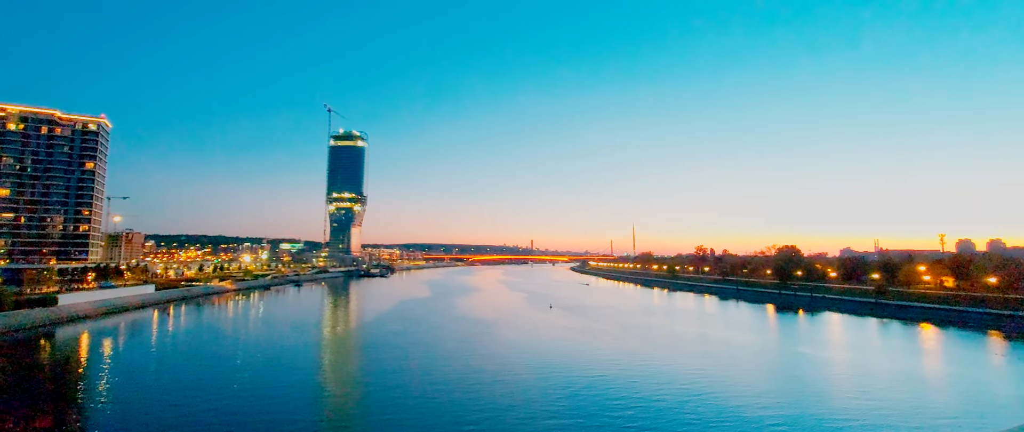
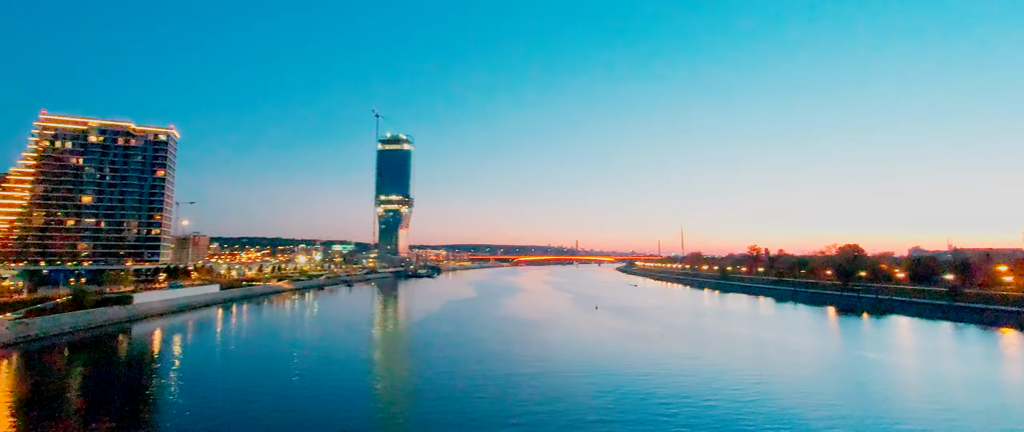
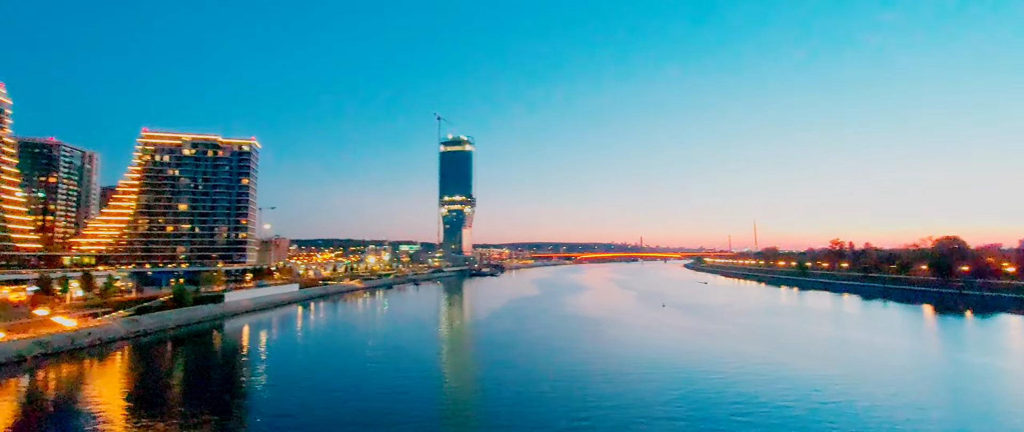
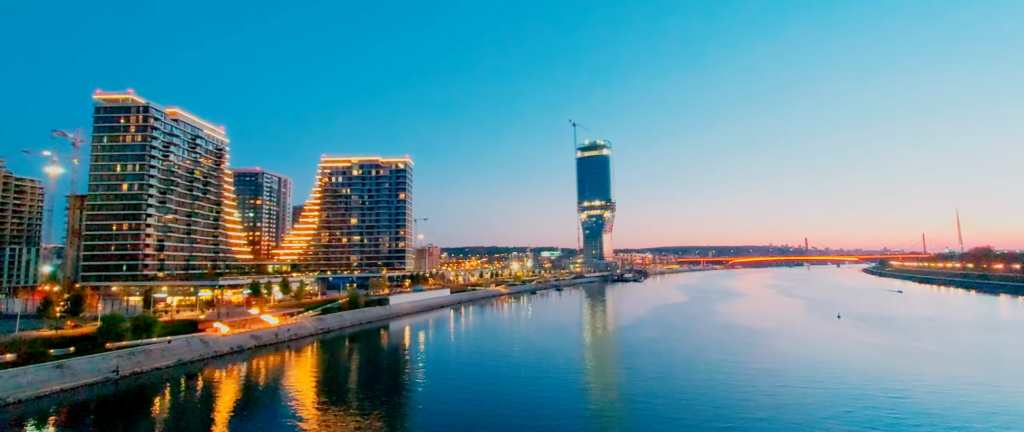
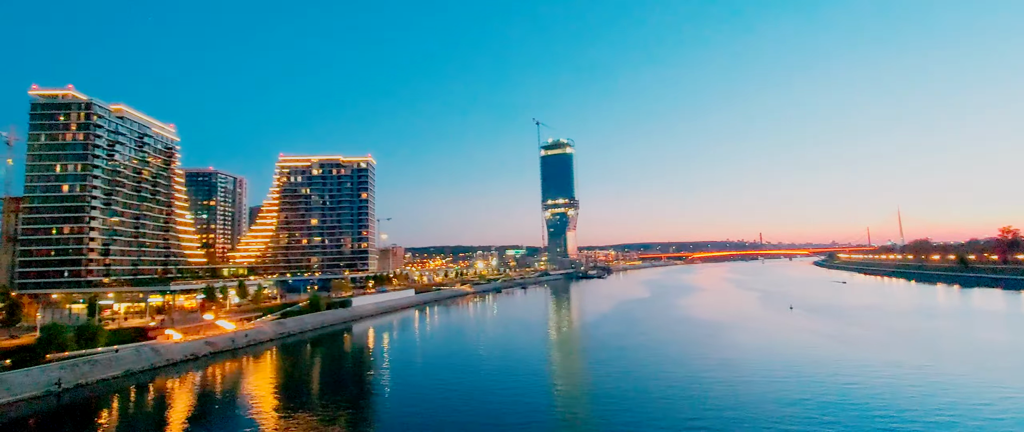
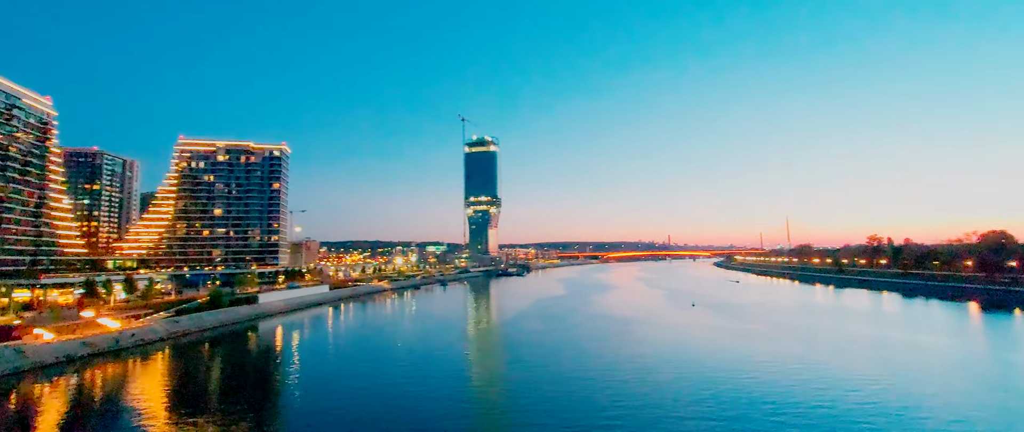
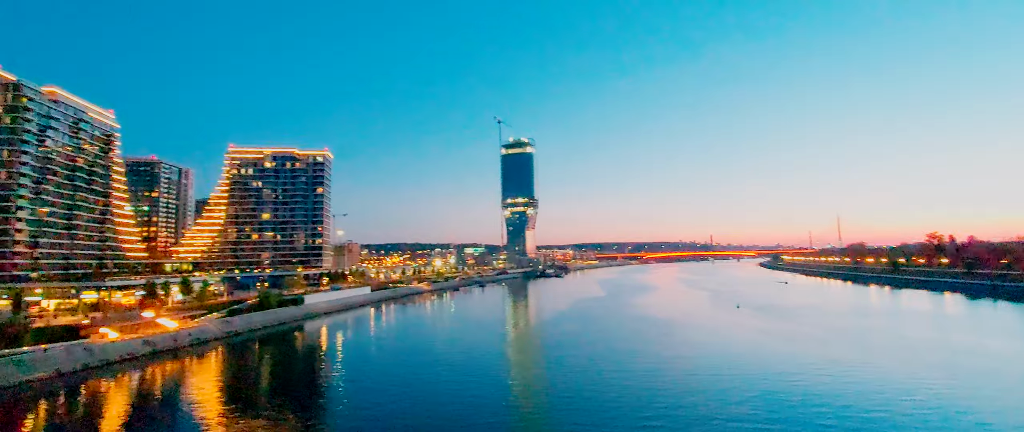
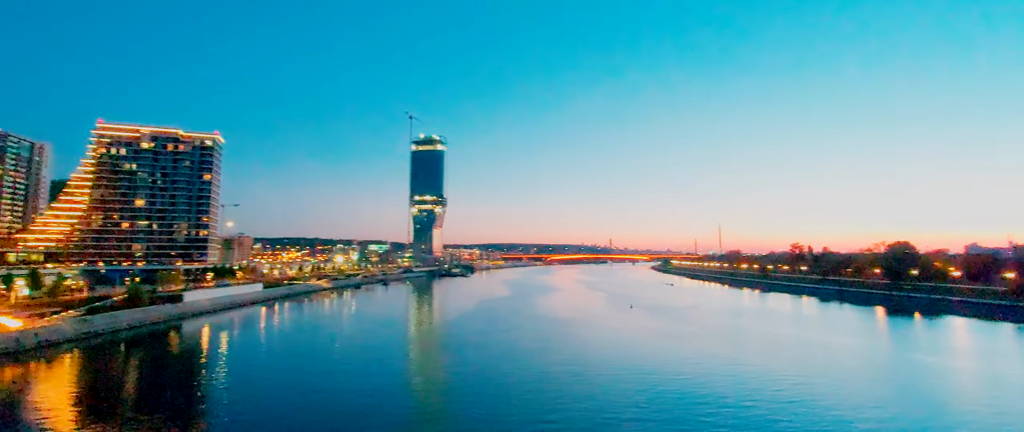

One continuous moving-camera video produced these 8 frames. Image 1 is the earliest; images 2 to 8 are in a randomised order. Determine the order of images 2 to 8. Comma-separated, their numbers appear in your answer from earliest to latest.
2, 8, 3, 6, 7, 5, 4
